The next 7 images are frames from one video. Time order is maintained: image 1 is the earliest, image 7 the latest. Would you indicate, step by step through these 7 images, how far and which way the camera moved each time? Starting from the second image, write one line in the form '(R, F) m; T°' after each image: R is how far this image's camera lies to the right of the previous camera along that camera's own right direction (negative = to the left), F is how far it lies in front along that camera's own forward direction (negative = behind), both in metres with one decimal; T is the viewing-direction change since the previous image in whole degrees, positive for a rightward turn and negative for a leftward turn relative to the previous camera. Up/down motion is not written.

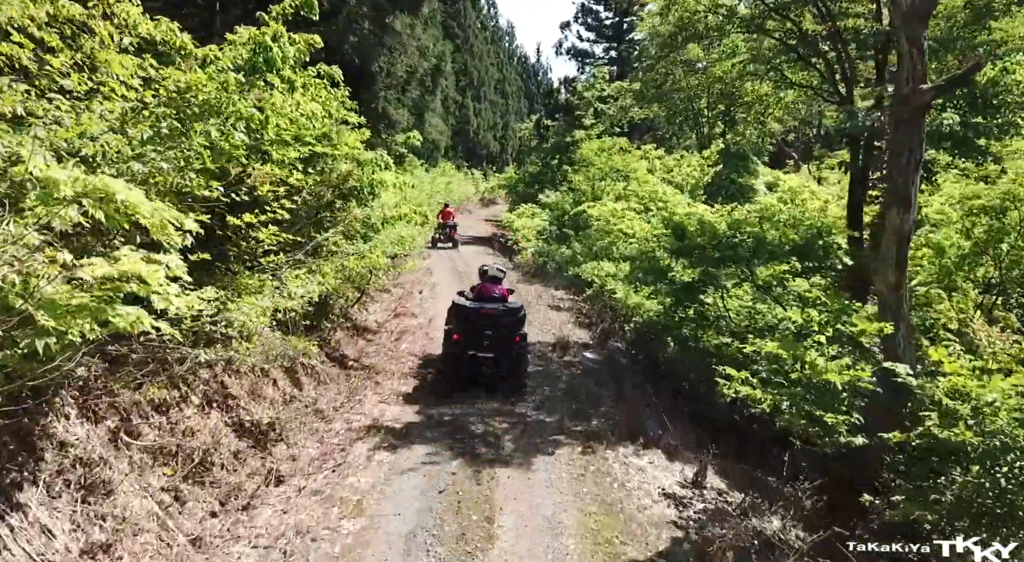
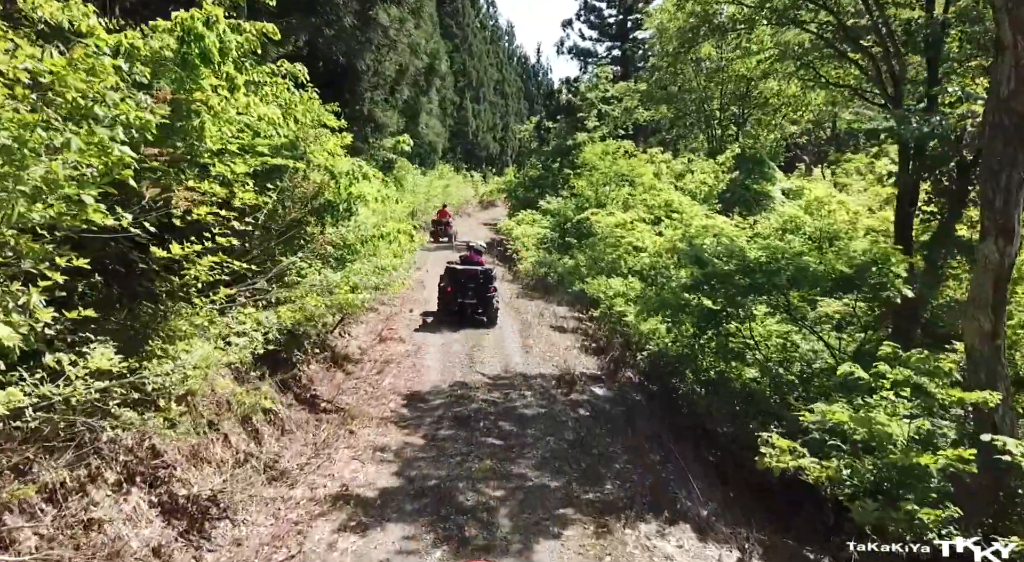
(0.0, +1.5) m; 0°
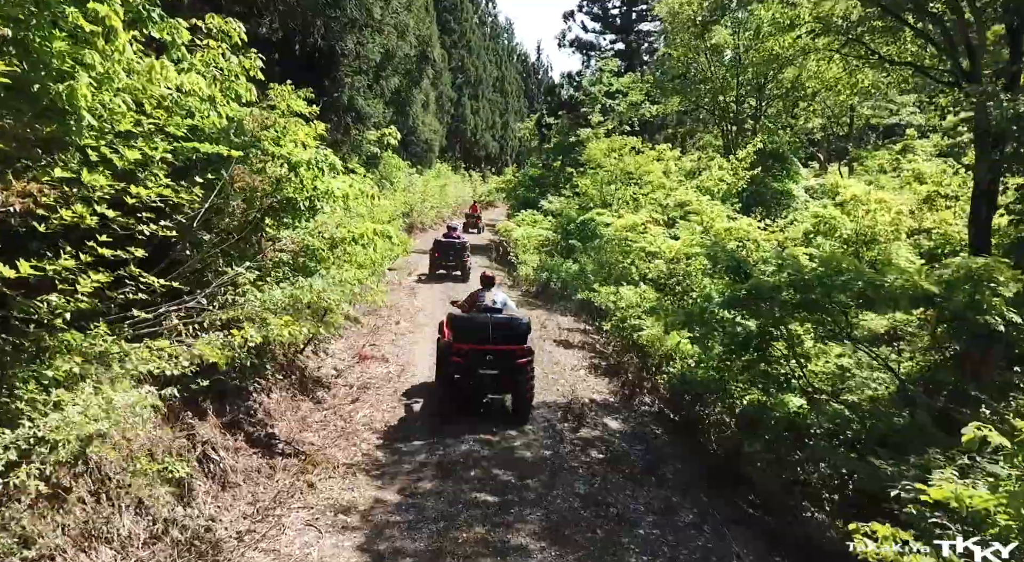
(0.0, +1.7) m; 0°
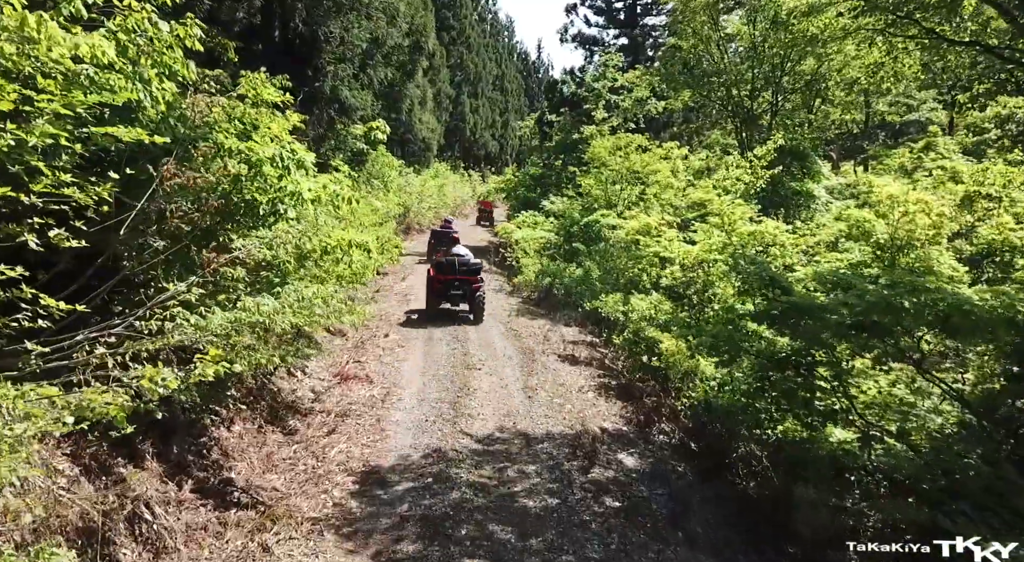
(0.0, +1.3) m; 0°
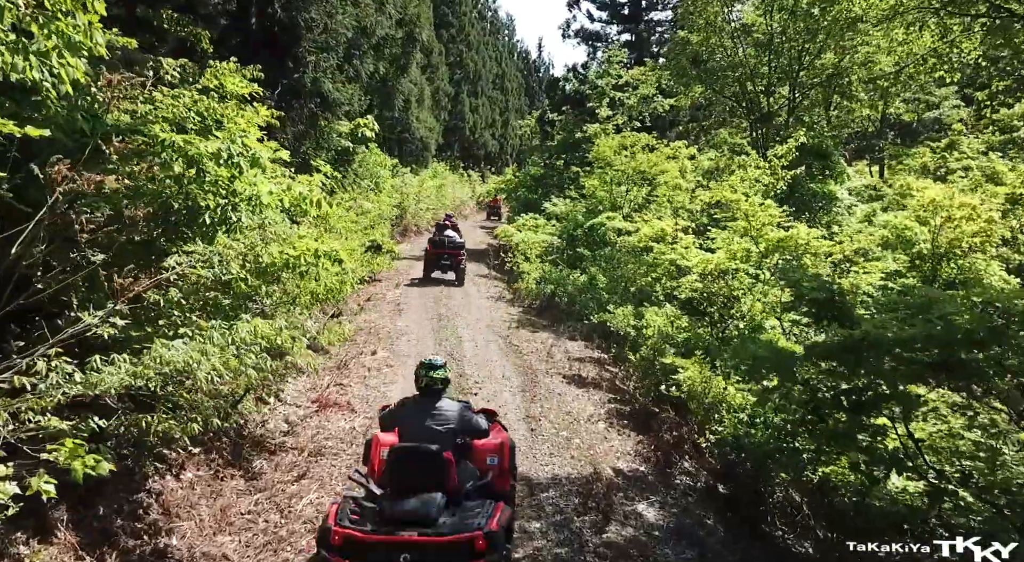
(0.0, +1.2) m; 0°
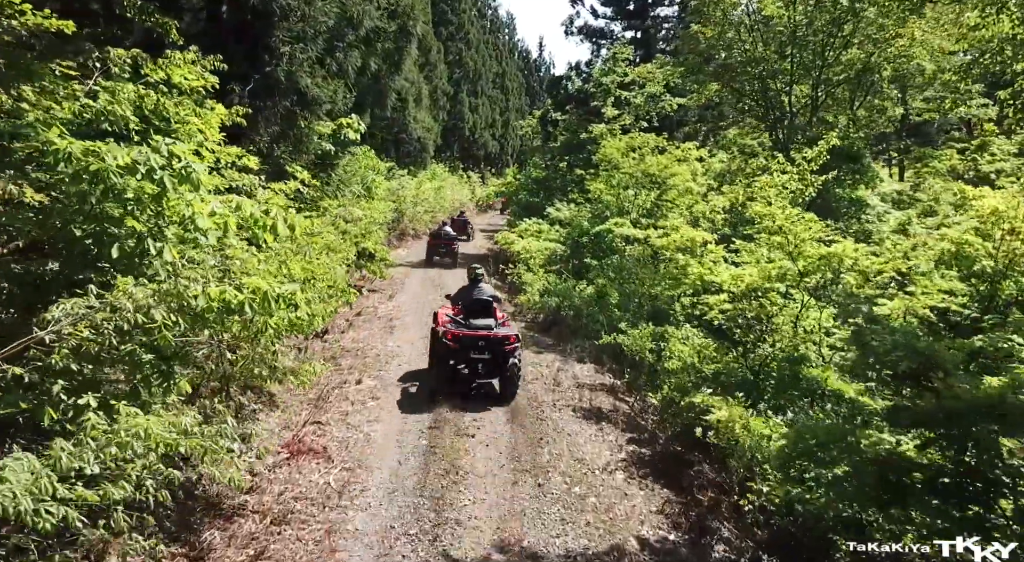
(0.0, +1.3) m; 0°
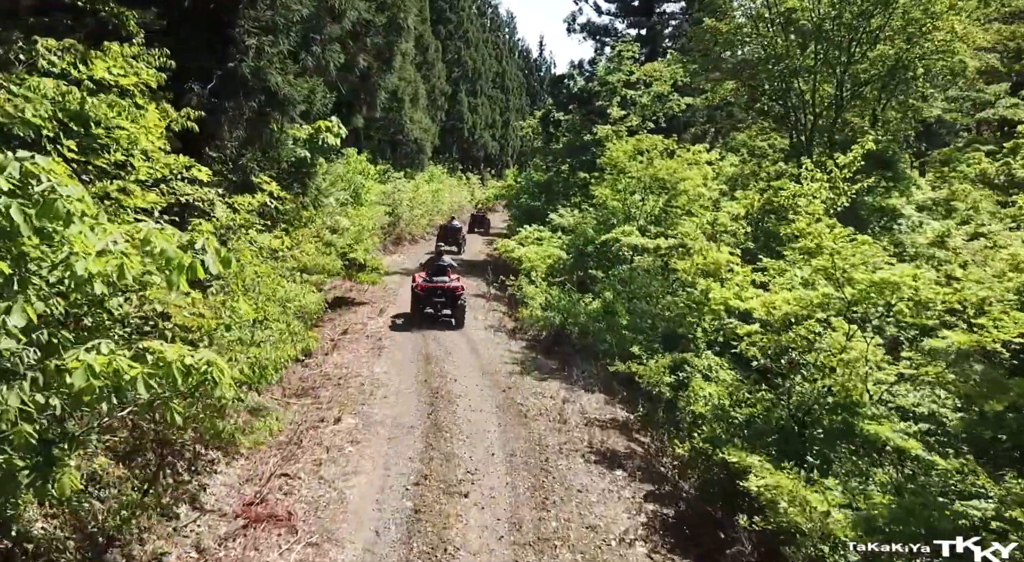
(0.0, +1.3) m; 0°
